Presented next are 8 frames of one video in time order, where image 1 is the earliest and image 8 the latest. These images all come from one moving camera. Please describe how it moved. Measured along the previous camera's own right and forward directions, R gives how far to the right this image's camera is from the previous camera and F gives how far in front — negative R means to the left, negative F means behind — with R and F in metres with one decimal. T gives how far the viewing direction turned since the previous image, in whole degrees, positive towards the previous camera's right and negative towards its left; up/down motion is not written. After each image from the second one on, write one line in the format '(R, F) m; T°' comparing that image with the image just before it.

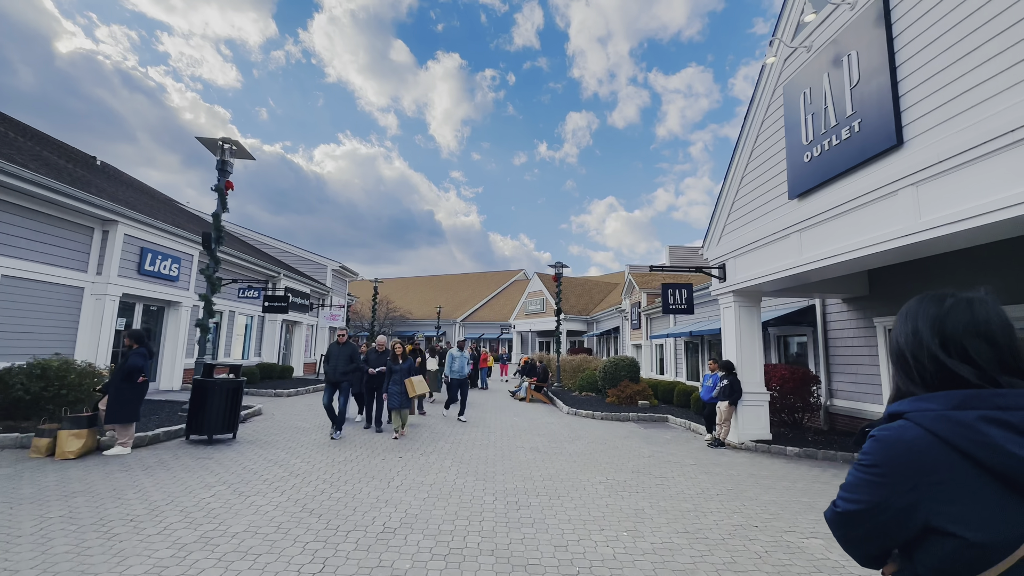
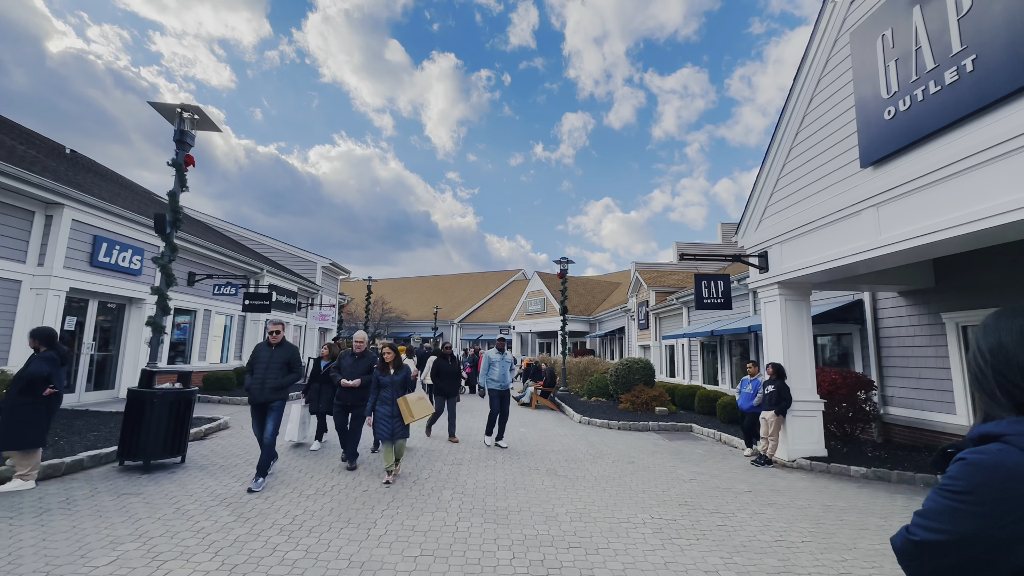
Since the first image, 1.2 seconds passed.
(-0.2, +1.4) m; 0°
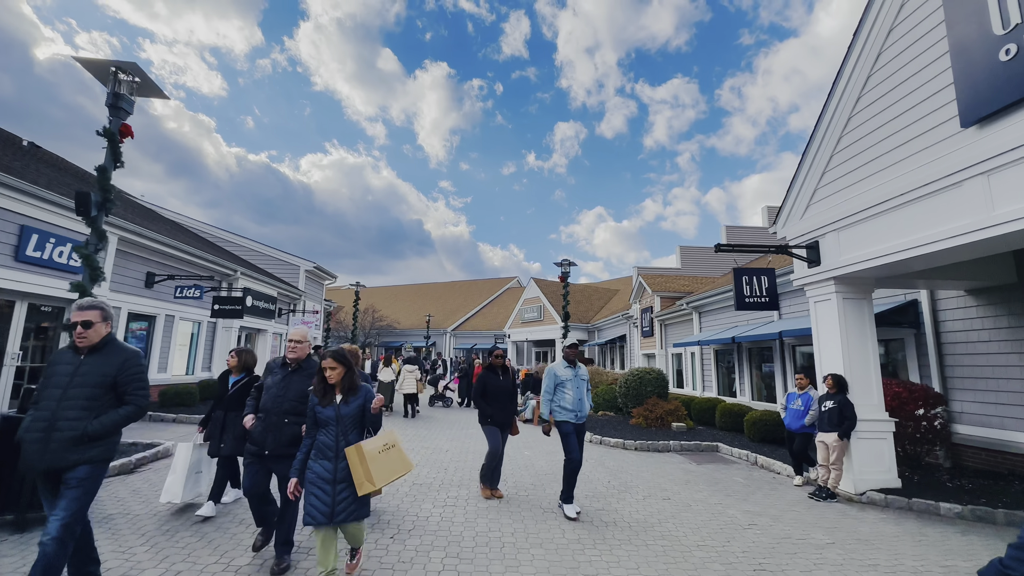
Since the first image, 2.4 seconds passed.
(-0.2, +1.4) m; +1°
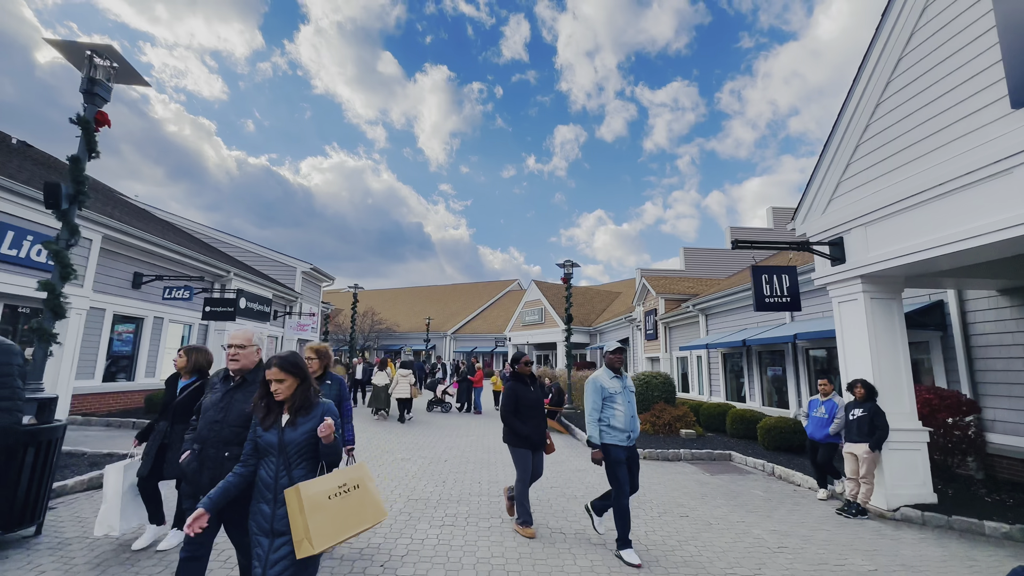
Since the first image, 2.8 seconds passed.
(0.0, +0.5) m; 0°
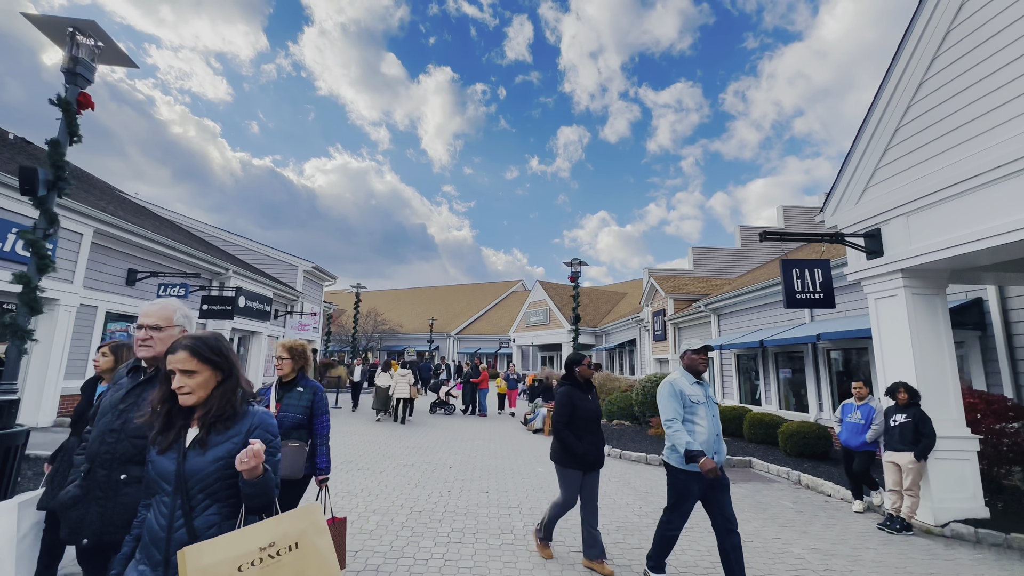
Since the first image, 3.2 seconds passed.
(-0.1, +0.5) m; 0°
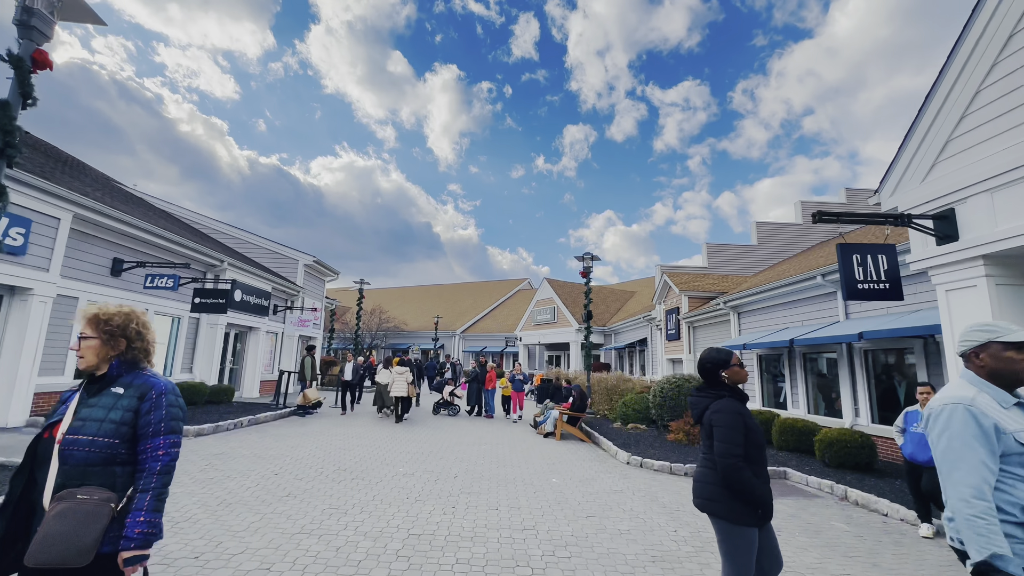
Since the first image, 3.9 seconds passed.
(-0.1, +0.8) m; -1°
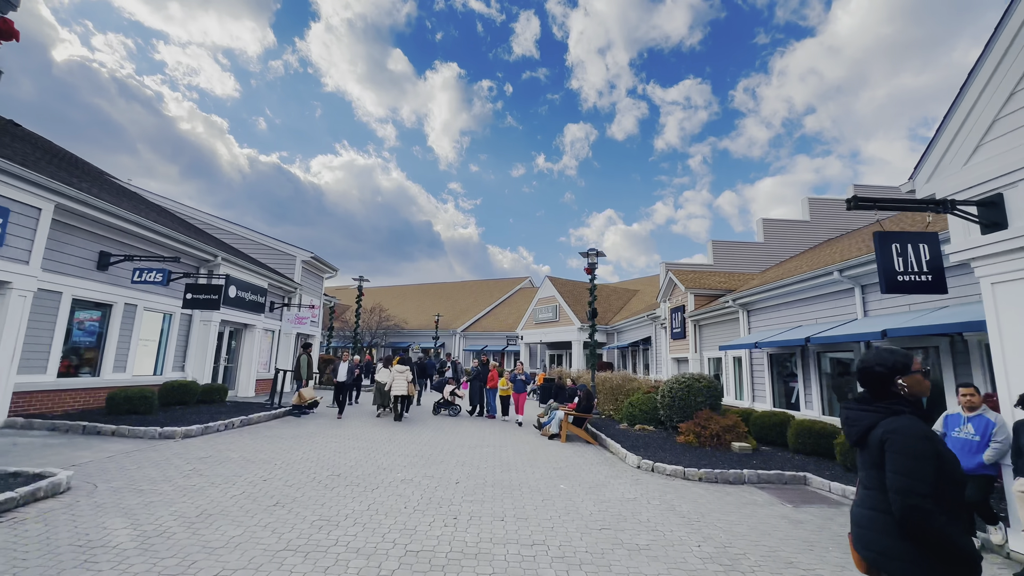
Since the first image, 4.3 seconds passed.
(-0.1, +0.4) m; 0°
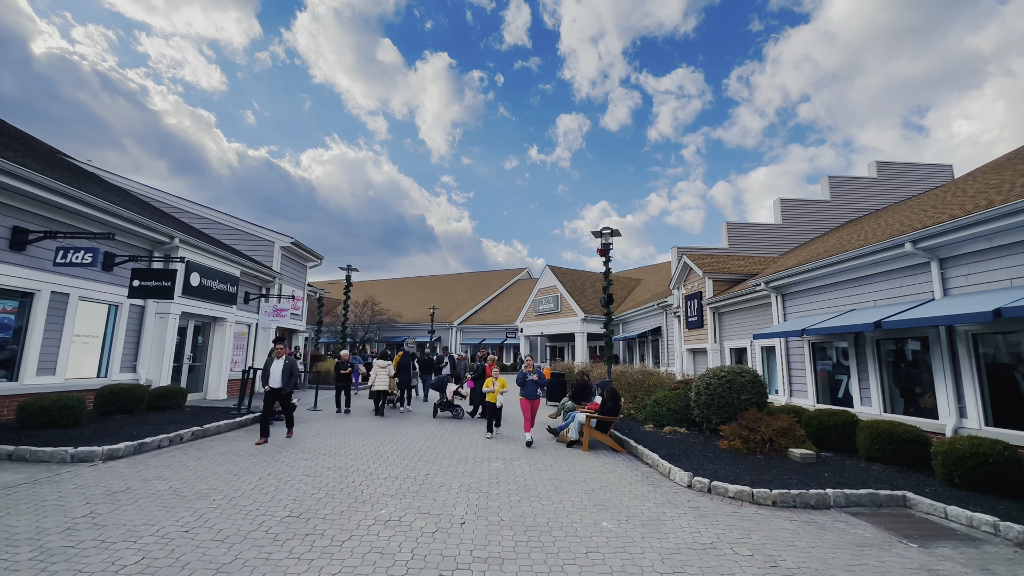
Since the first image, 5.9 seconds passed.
(-0.3, +1.8) m; +1°
